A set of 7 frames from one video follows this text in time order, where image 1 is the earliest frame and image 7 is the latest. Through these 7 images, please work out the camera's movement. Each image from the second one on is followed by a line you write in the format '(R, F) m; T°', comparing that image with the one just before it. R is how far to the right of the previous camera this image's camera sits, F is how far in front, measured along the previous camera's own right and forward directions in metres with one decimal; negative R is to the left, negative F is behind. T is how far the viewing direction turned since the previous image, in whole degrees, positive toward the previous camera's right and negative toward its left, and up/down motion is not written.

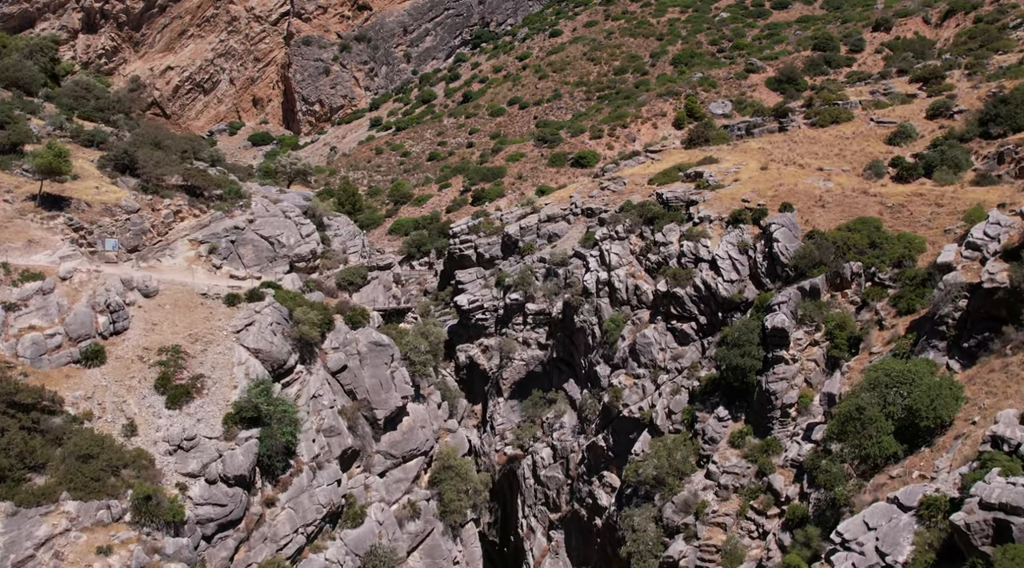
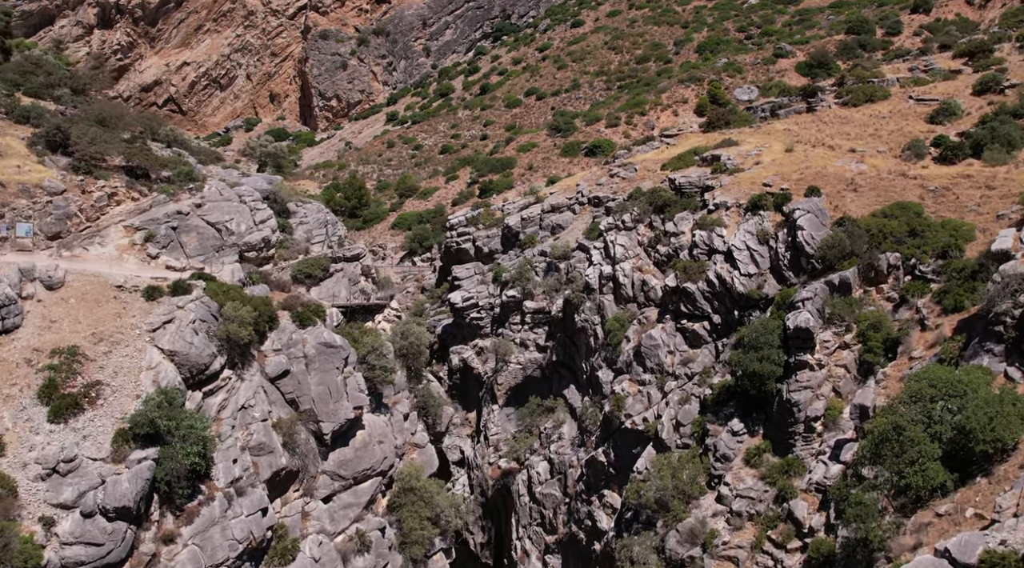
(+1.6, +4.0) m; -2°
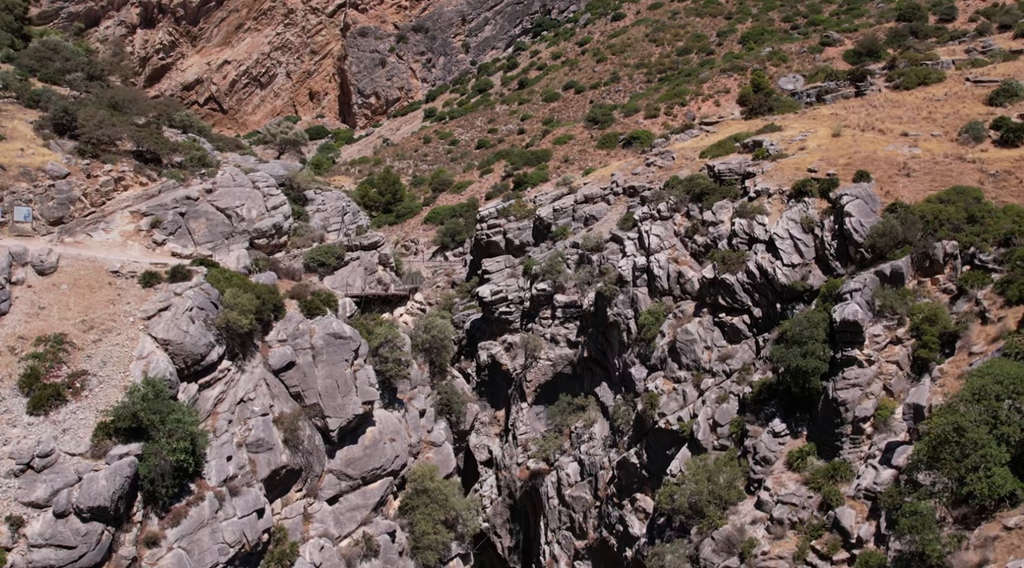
(+0.6, +1.7) m; -3°
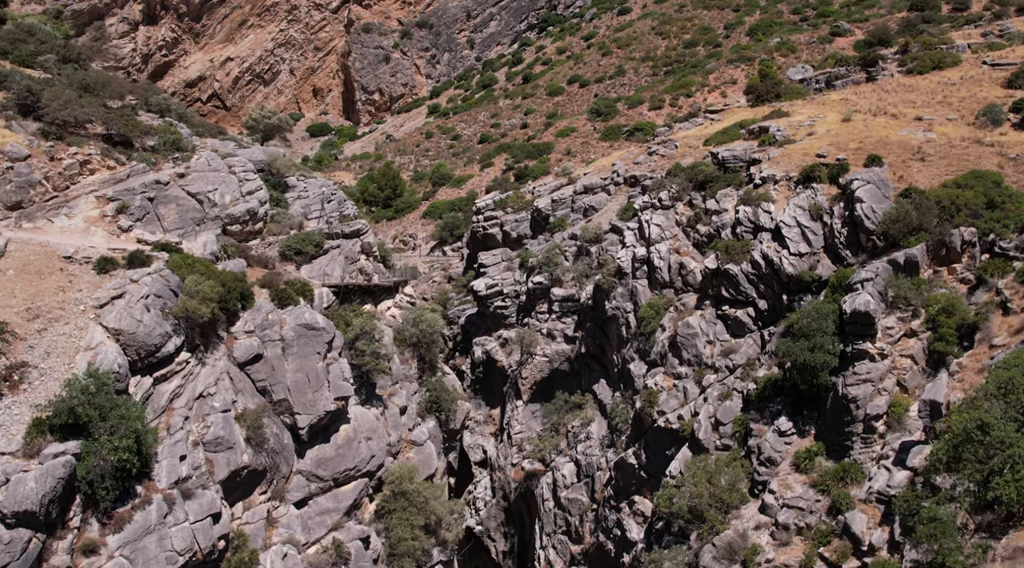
(+0.6, +1.5) m; -1°
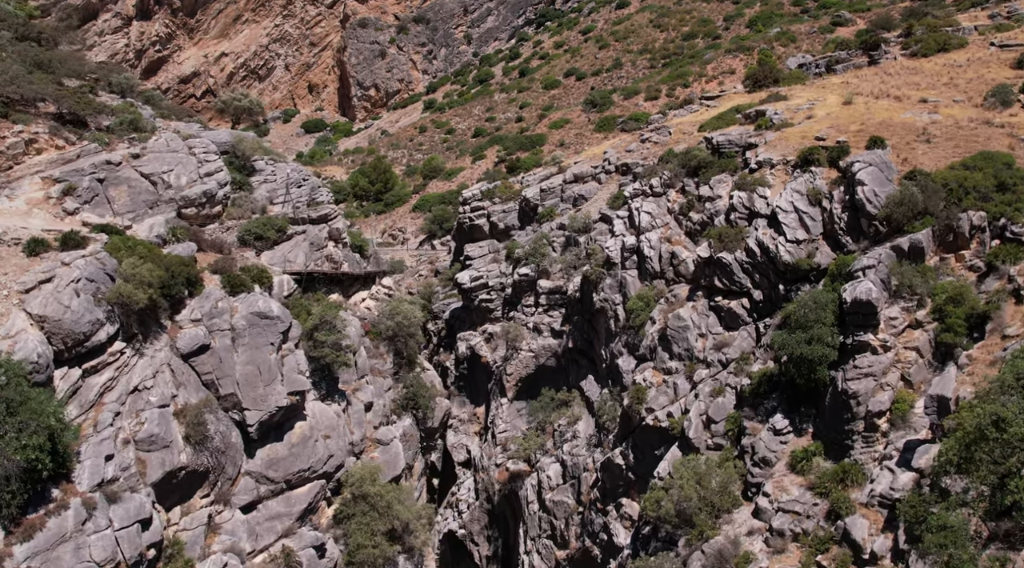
(+0.7, +1.7) m; 0°
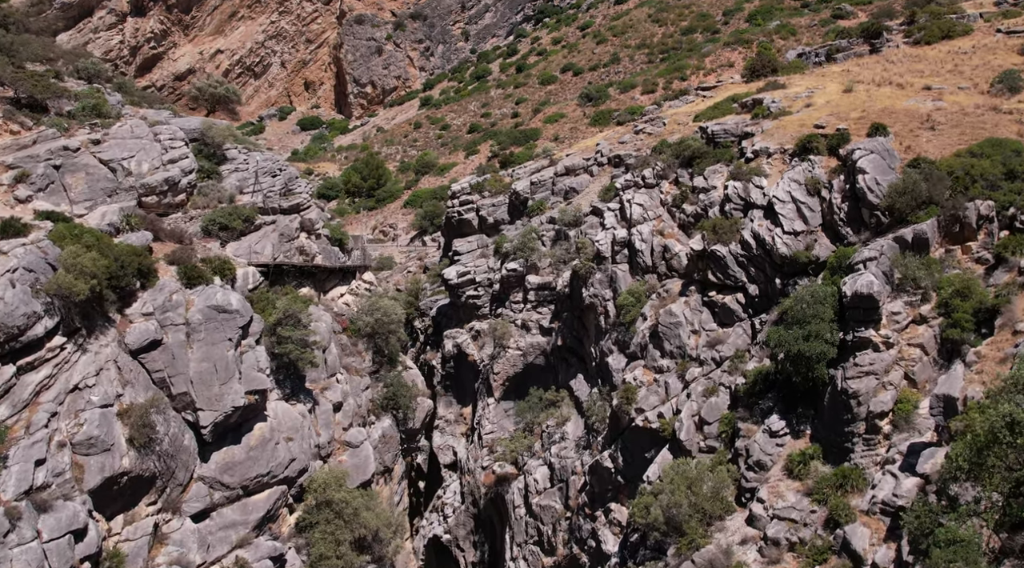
(+0.5, +1.3) m; 0°
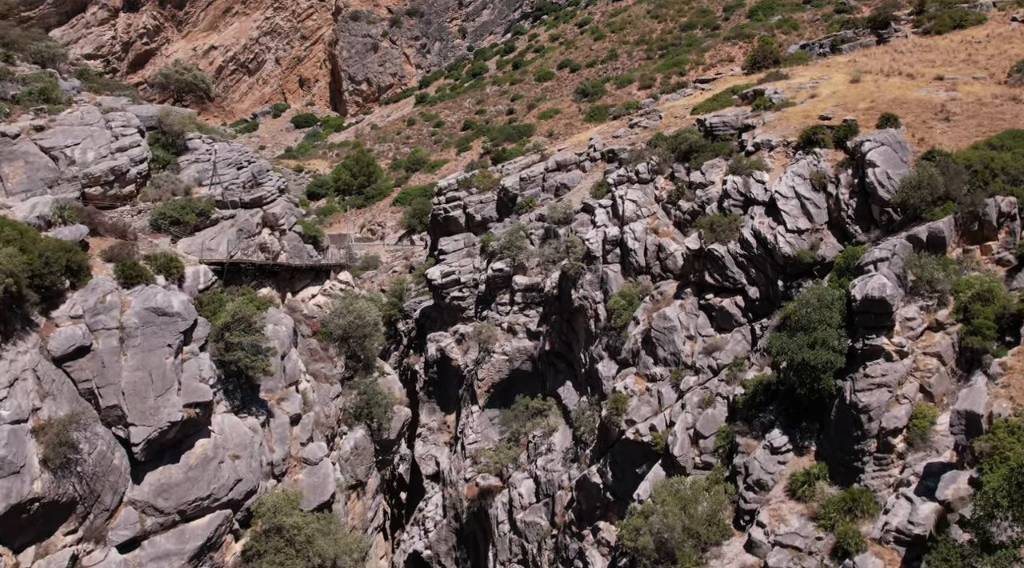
(+0.5, +1.8) m; 0°
